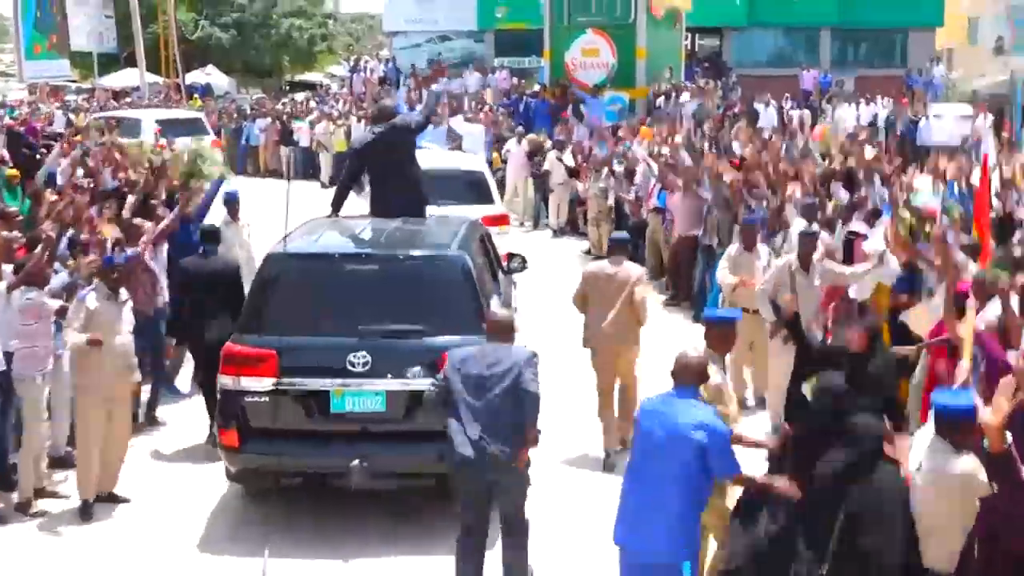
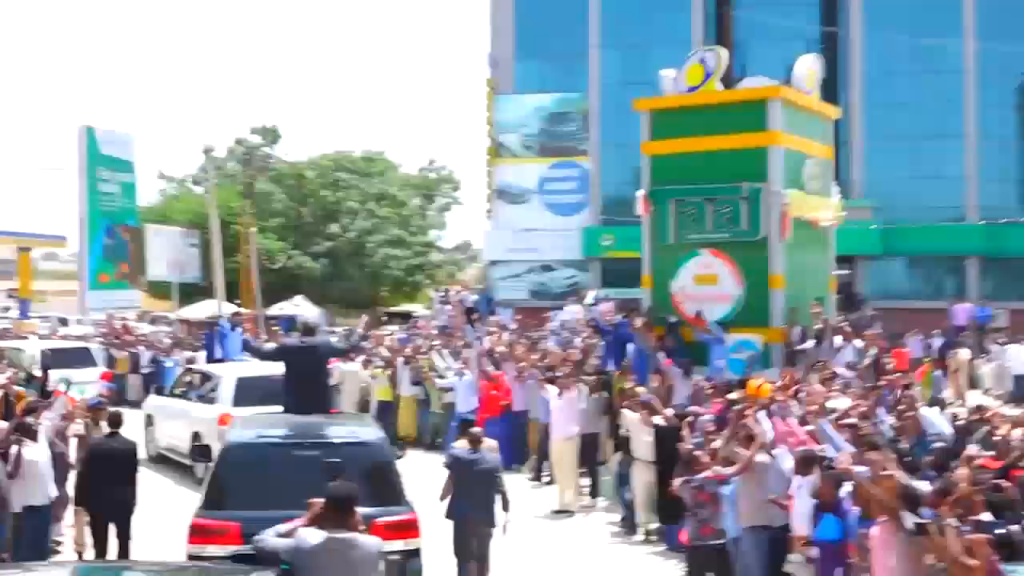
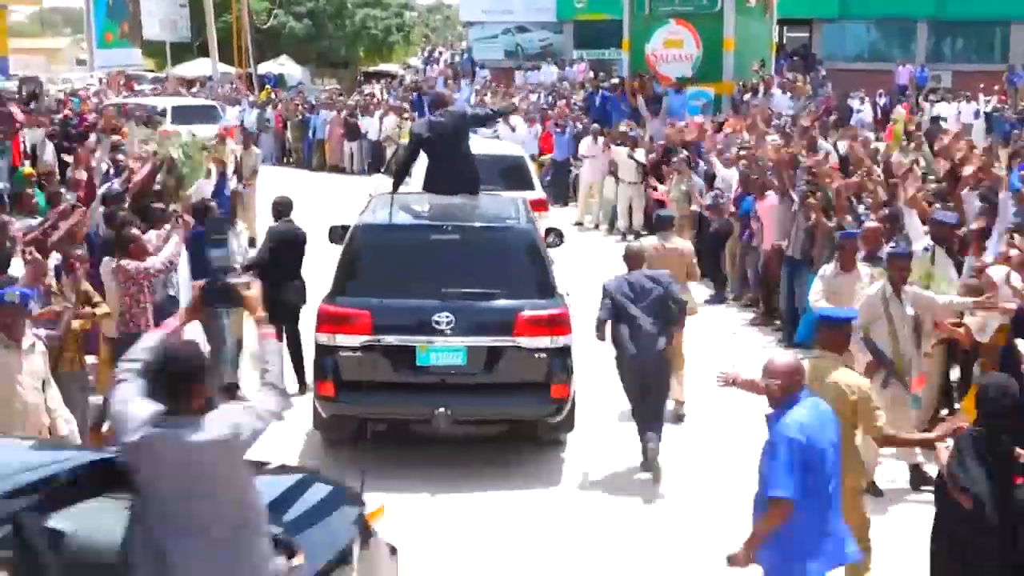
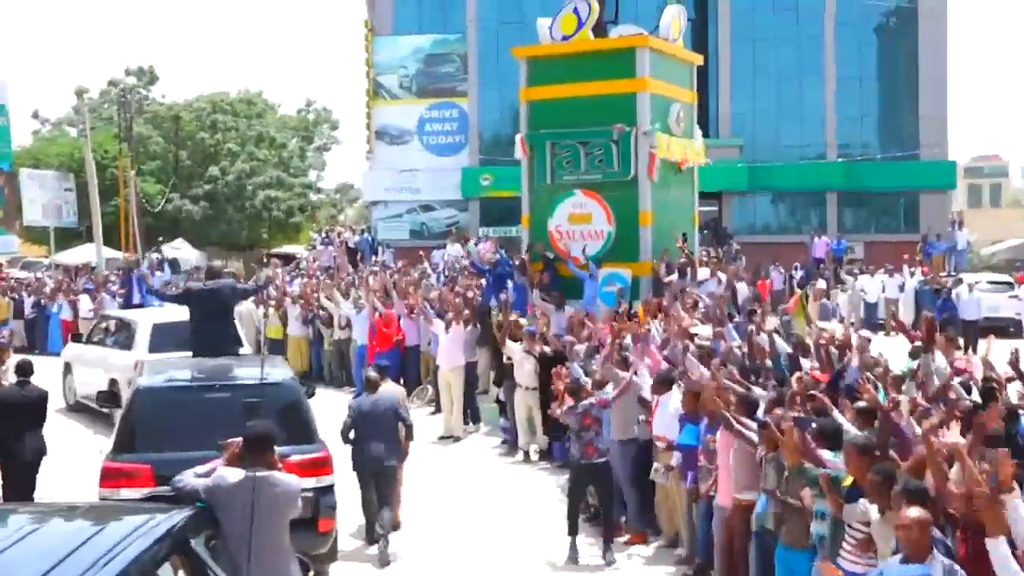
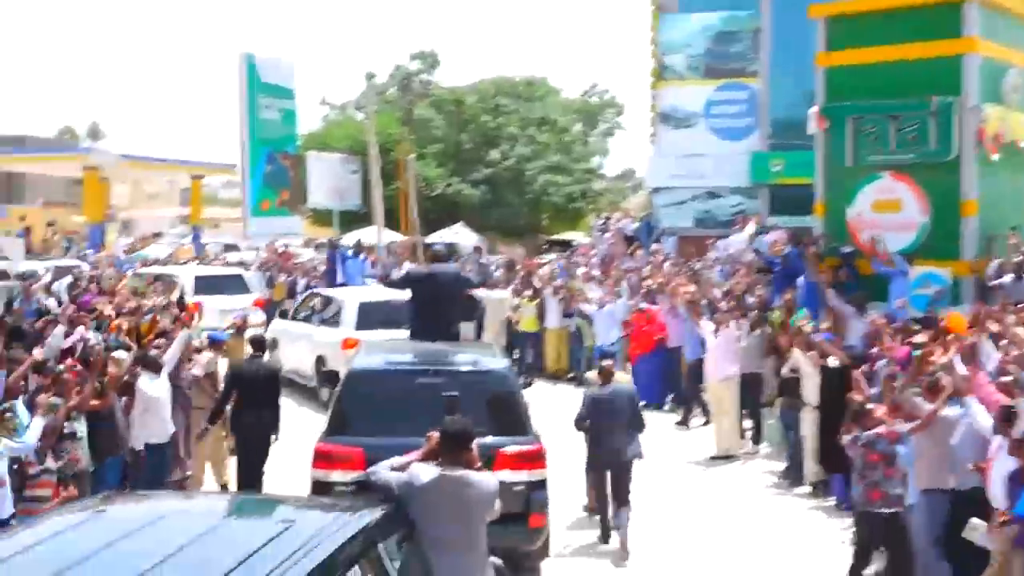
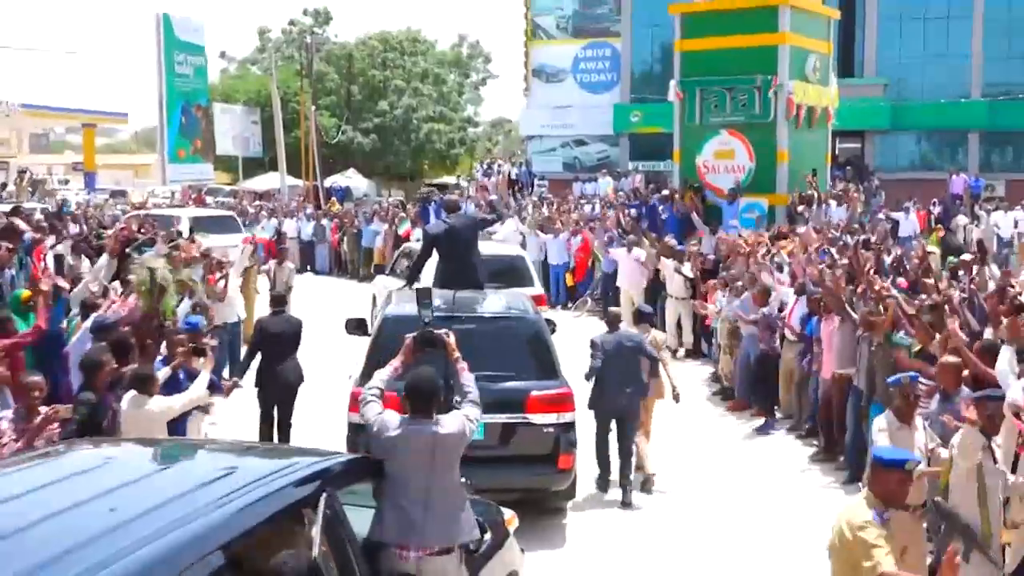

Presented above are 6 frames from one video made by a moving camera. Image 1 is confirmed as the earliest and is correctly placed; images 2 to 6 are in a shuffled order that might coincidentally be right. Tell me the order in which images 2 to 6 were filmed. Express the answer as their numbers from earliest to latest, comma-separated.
3, 6, 4, 2, 5
